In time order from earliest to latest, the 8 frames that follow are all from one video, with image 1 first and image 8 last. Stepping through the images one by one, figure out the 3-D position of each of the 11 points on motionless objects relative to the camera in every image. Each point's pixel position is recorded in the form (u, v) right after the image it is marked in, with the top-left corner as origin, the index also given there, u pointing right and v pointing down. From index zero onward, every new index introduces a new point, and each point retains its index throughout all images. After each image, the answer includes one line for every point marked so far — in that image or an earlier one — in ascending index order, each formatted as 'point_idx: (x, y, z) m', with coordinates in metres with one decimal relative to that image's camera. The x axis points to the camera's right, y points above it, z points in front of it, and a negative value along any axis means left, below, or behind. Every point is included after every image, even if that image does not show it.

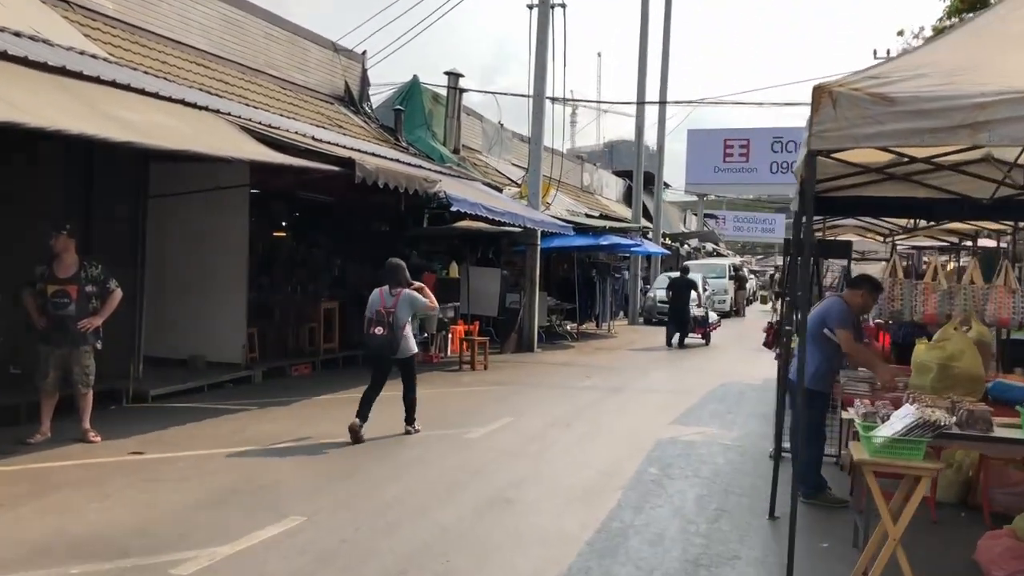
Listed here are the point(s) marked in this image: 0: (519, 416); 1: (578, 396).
0: (+0.1, -1.2, +8.7) m
1: (+0.8, -1.2, +10.4) m
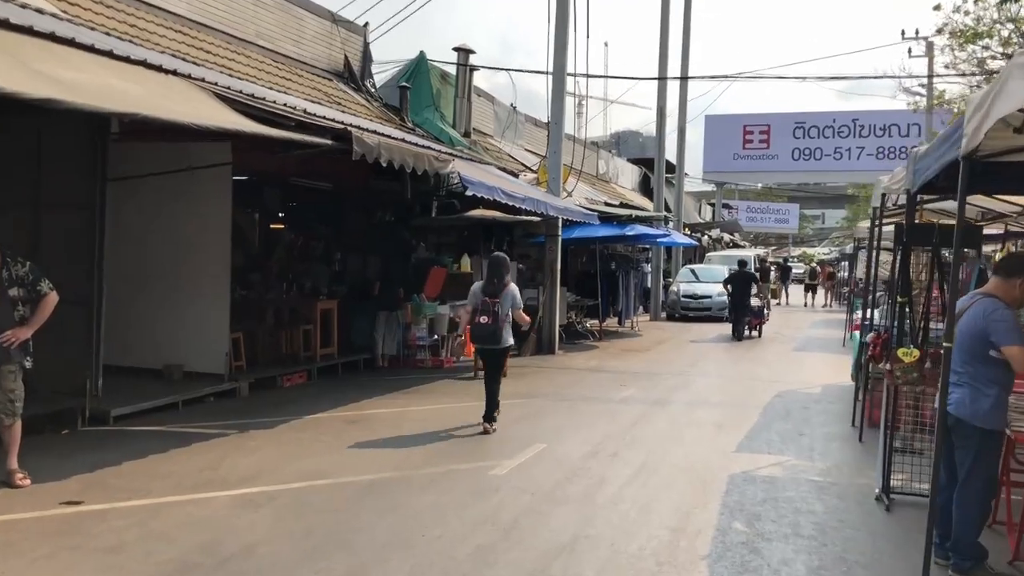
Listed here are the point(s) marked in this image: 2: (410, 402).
0: (+0.3, -1.2, +7.2) m
1: (+1.0, -1.2, +8.9) m
2: (-1.0, -1.2, +9.3) m
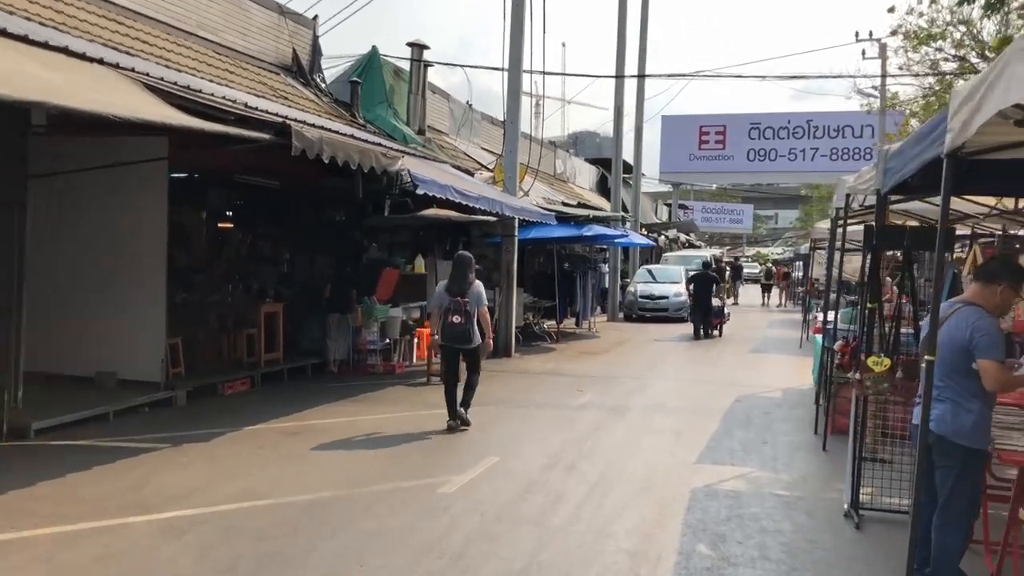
0: (0.0, -1.2, +6.9) m
1: (+0.6, -1.2, +8.5) m
2: (-1.5, -1.2, +8.9) m
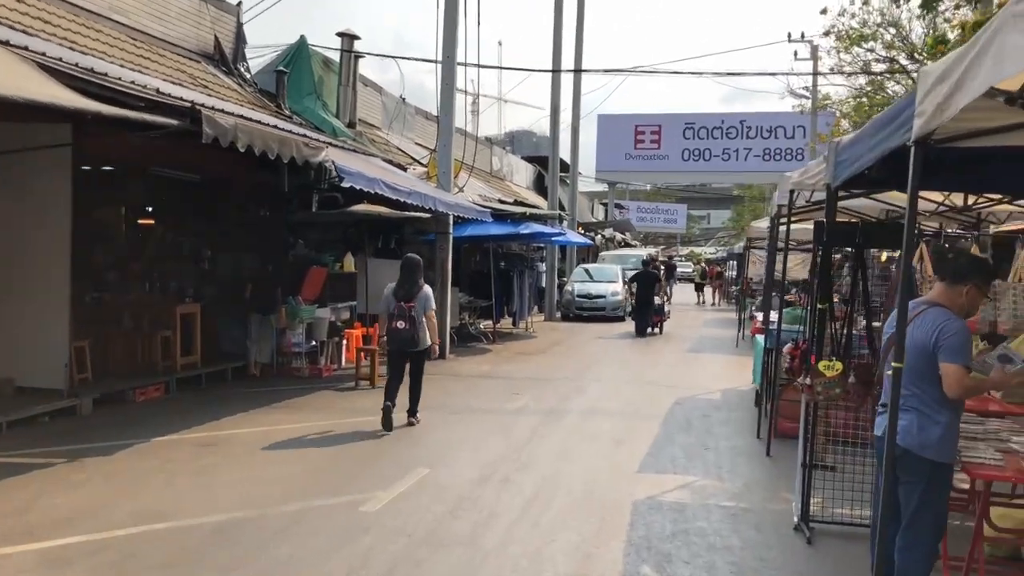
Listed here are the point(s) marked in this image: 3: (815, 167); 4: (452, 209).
0: (-0.5, -1.2, +6.4) m
1: (0.0, -1.2, +8.1) m
2: (-2.1, -1.2, +8.3) m
3: (+1.9, +0.8, +5.7) m
4: (-0.8, +1.1, +12.2) m
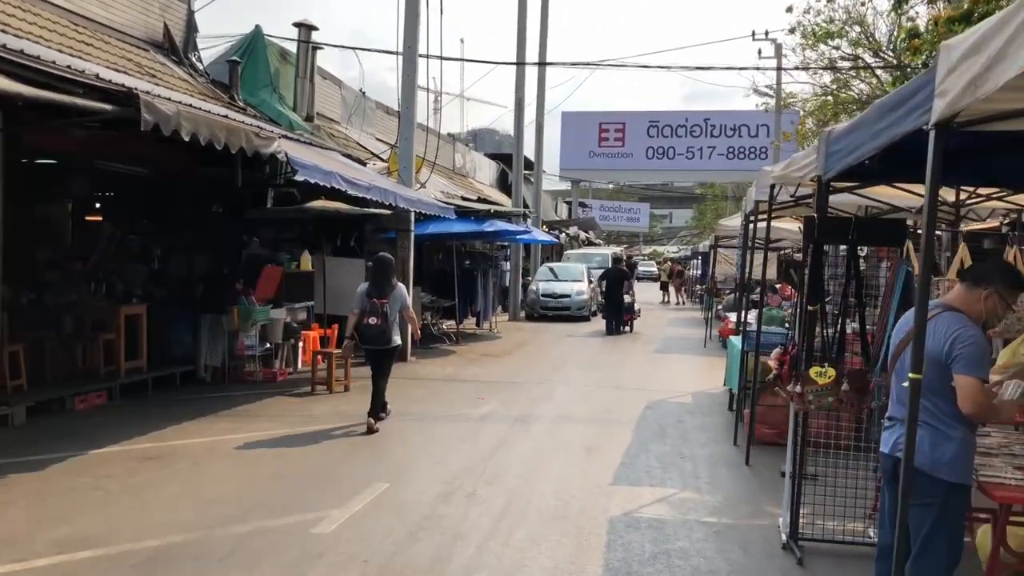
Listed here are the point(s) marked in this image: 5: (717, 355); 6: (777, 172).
0: (-0.8, -1.2, +6.0) m
1: (-0.3, -1.2, +7.7) m
2: (-2.4, -1.2, +7.8) m
3: (+1.7, +0.8, +5.4) m
4: (-1.3, +1.1, +11.7) m
5: (+3.4, -1.1, +15.0) m
6: (+1.8, +0.8, +6.1) m
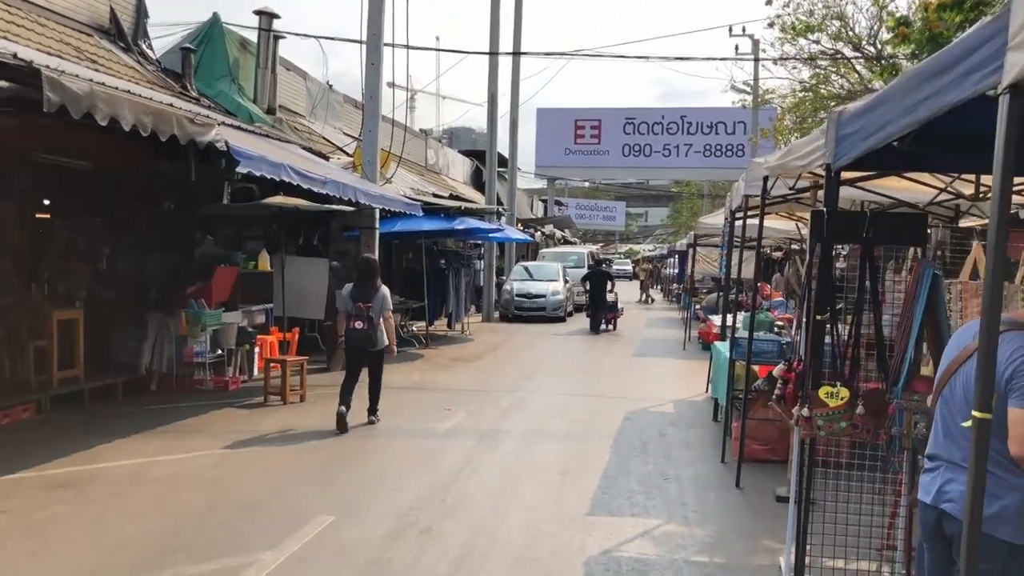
0: (-1.0, -1.3, +5.2) m
1: (-0.6, -1.2, +7.0) m
2: (-2.7, -1.2, +7.0) m
3: (+1.5, +0.7, +4.7) m
4: (-1.6, +1.0, +11.0) m
5: (+3.0, -1.1, +14.4) m
6: (+1.6, +0.8, +5.5) m
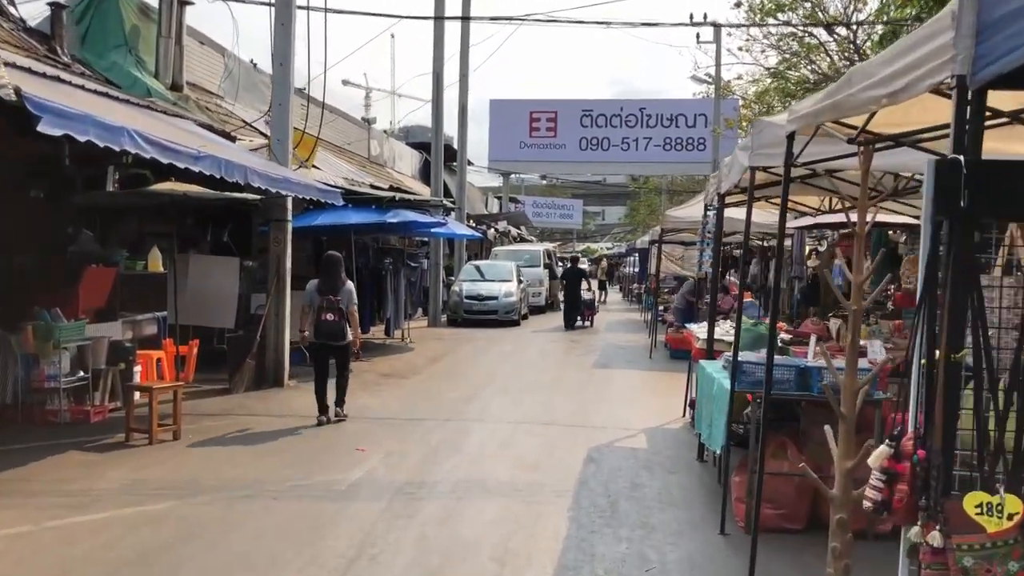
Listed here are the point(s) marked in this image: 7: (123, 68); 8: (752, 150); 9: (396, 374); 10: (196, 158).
0: (-1.3, -1.3, +3.3) m
1: (-1.0, -1.3, +5.0) m
2: (-3.1, -1.3, +5.0) m
3: (+1.2, +0.7, +2.9) m
4: (-2.3, +1.0, +9.0) m
5: (+2.2, -1.1, +12.6) m
6: (+1.2, +0.7, +3.6) m
7: (-5.4, +3.0, +12.6) m
8: (+1.3, +0.8, +5.0) m
9: (-1.4, -1.1, +11.4) m
10: (-2.4, +1.0, +6.9) m
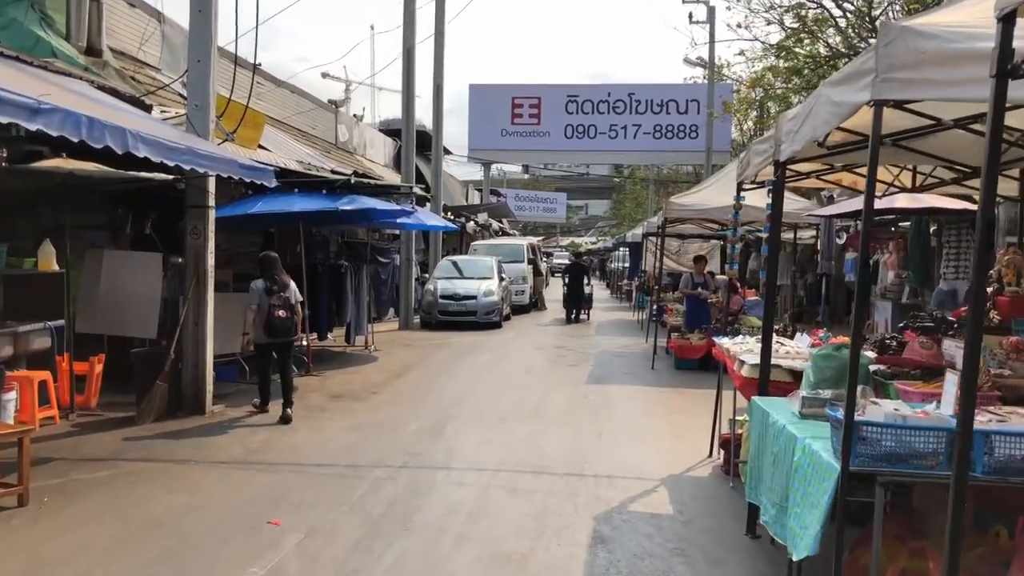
0: (-1.4, -1.4, +1.3) m
1: (-1.1, -1.3, +3.1) m
2: (-3.2, -1.3, +3.0) m
3: (+1.1, +0.6, +0.9) m
4: (-2.5, +1.0, +7.0) m
5: (+1.9, -1.1, +10.7) m
6: (+1.1, +0.7, +1.7) m
7: (-5.6, +3.0, +10.4) m
8: (+1.2, +0.7, +3.1) m
9: (-1.7, -1.1, +9.4) m
10: (-2.5, +0.9, +4.9) m
